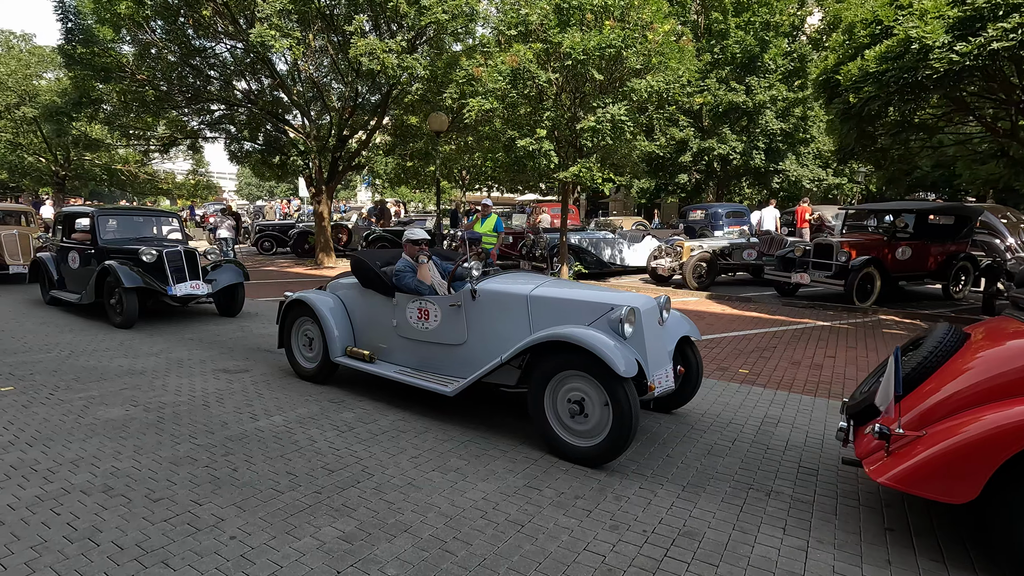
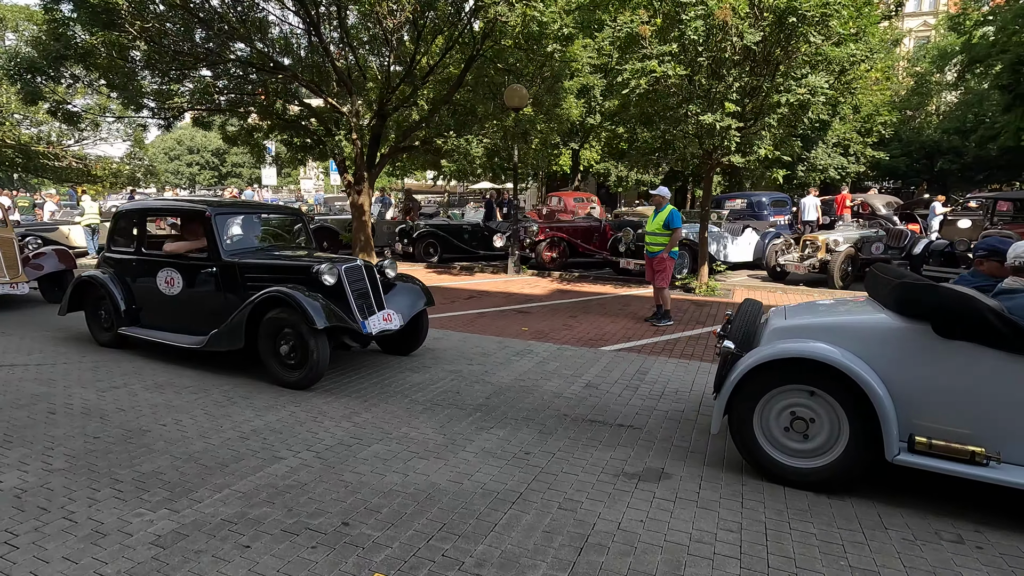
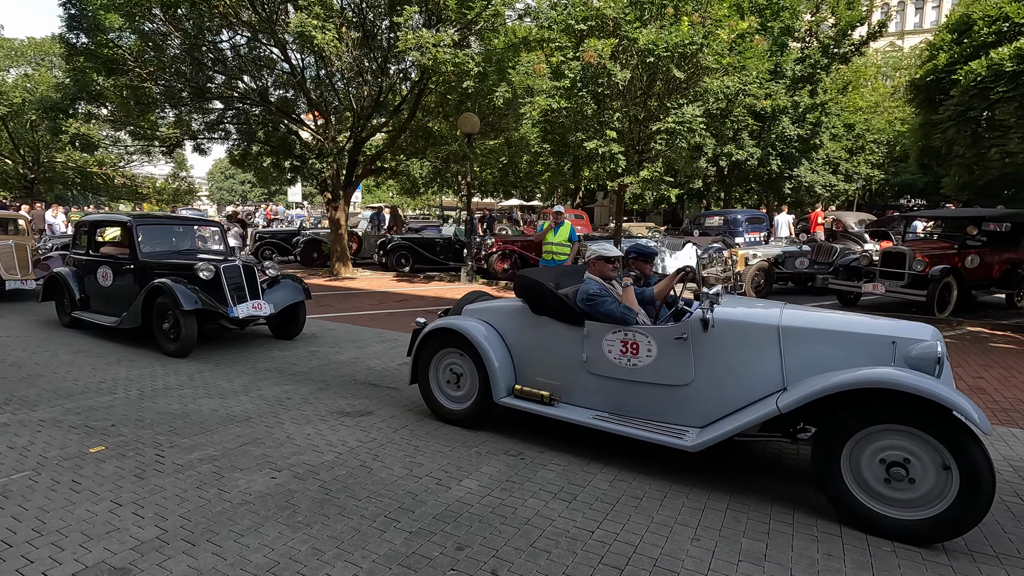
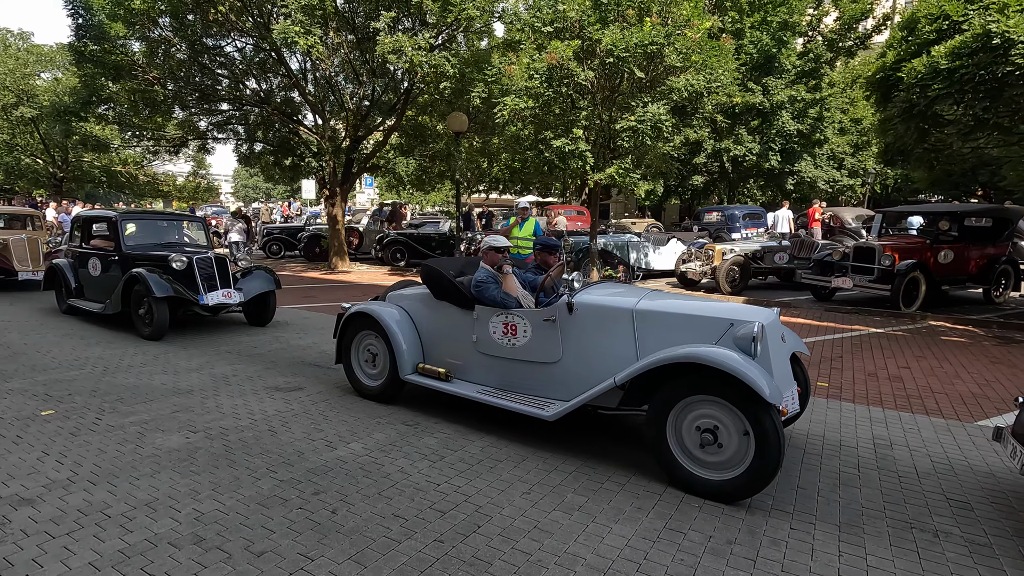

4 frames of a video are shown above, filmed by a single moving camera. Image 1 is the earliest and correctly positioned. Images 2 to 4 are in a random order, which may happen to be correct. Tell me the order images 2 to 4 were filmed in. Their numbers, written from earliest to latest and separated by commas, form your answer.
4, 3, 2
